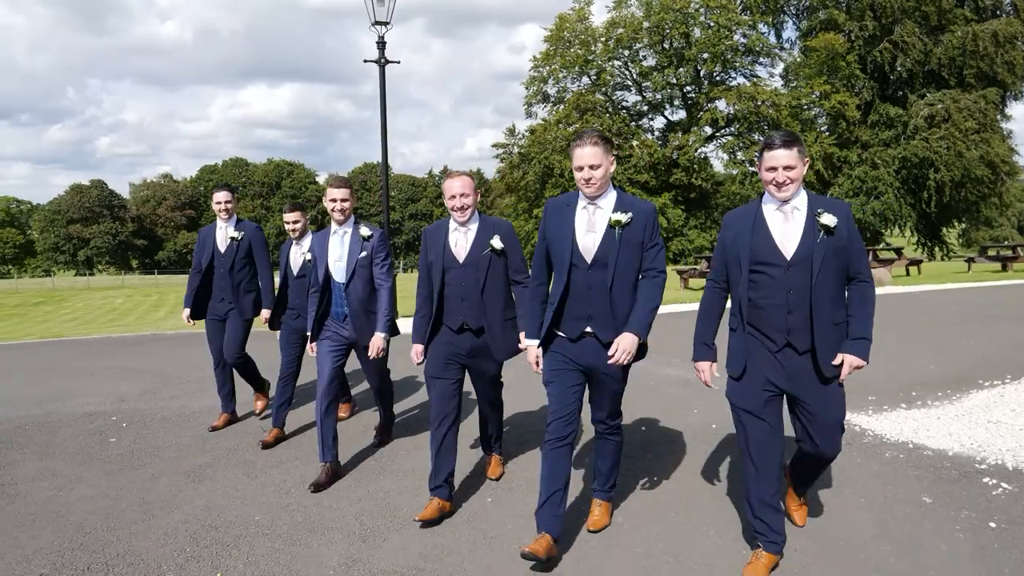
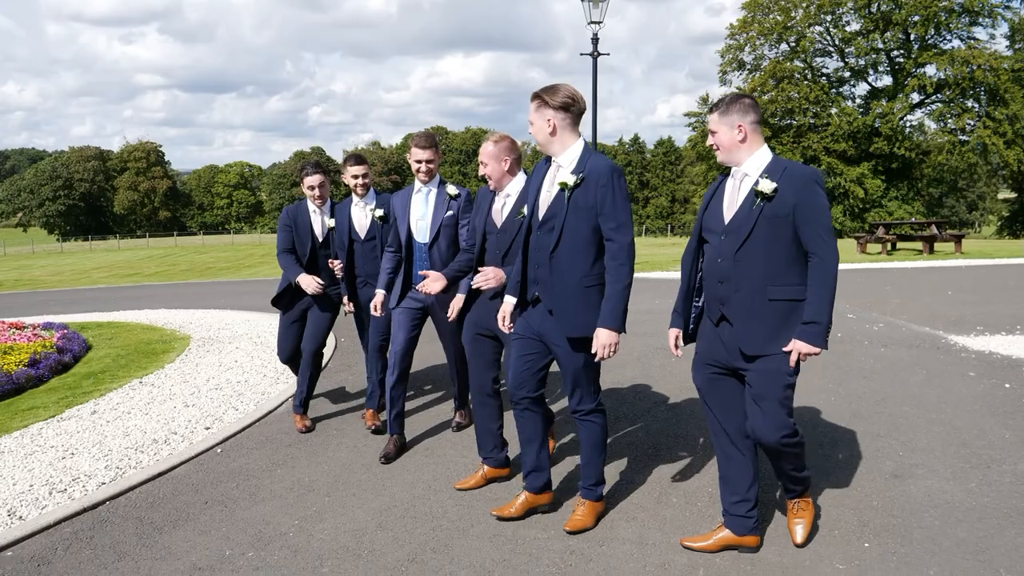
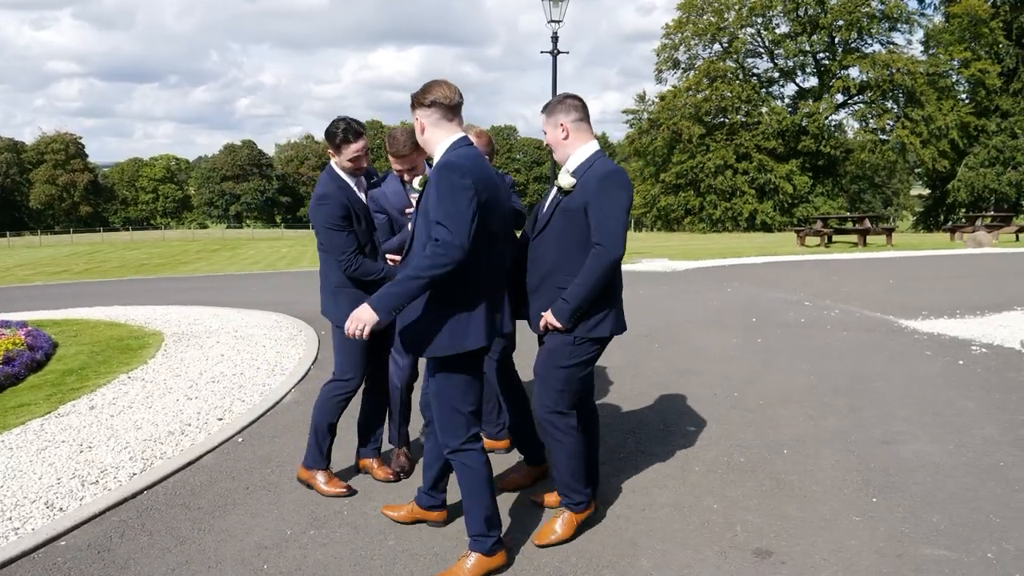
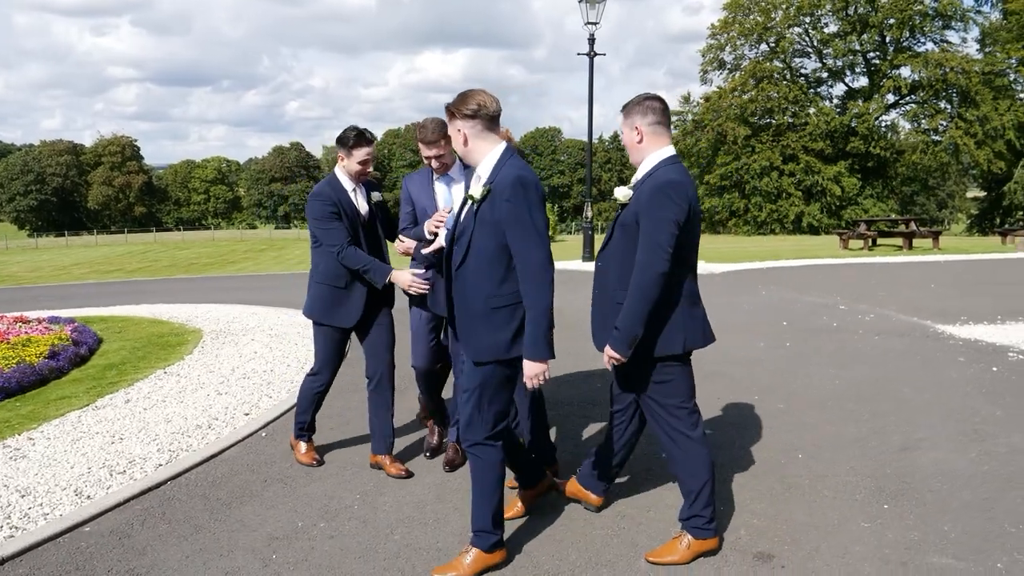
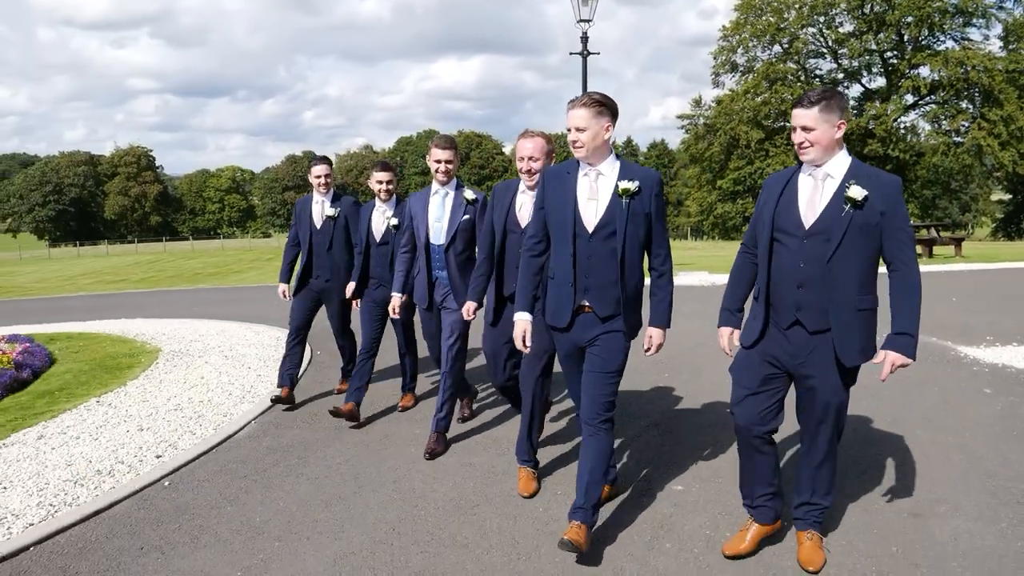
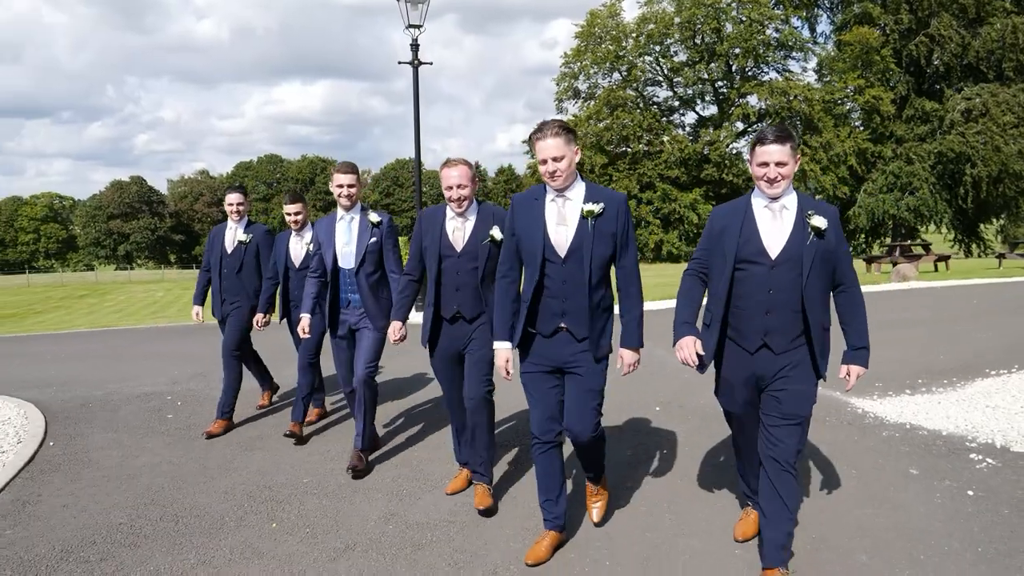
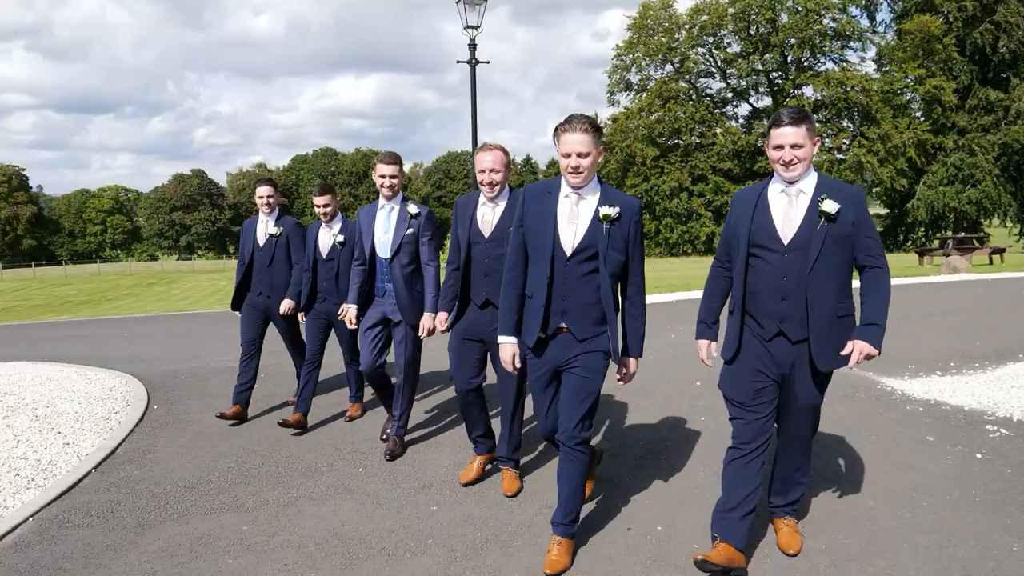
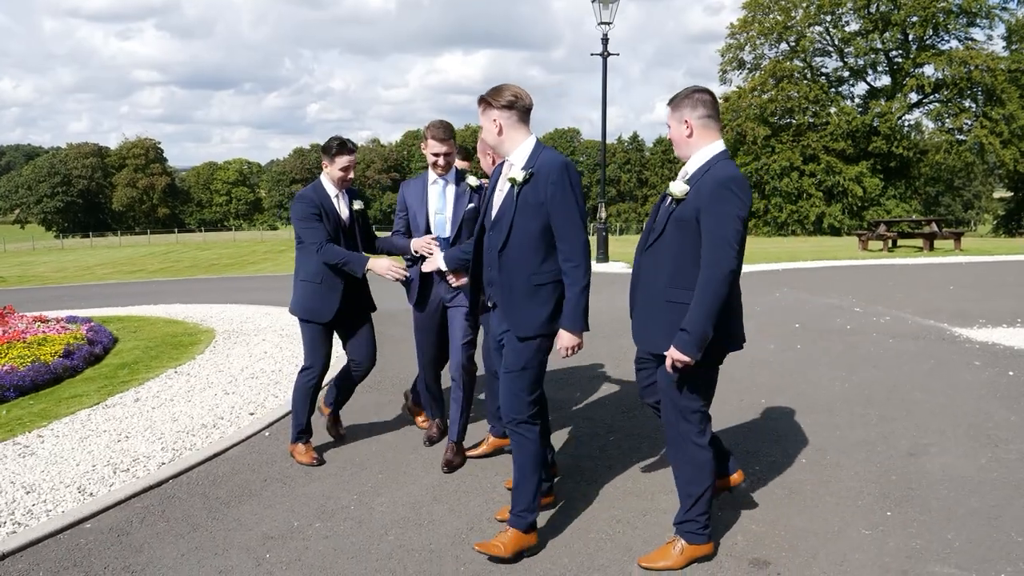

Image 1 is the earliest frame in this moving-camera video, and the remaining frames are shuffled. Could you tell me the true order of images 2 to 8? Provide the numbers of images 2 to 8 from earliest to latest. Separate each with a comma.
6, 7, 5, 2, 8, 4, 3
